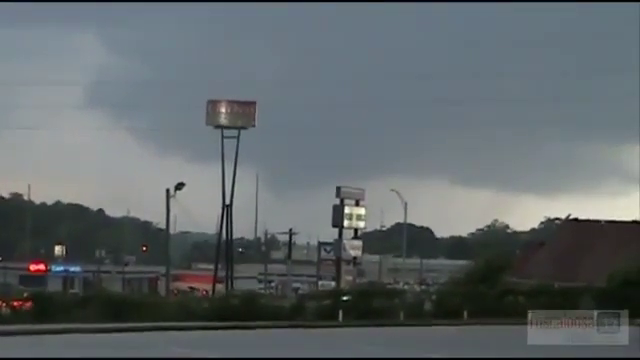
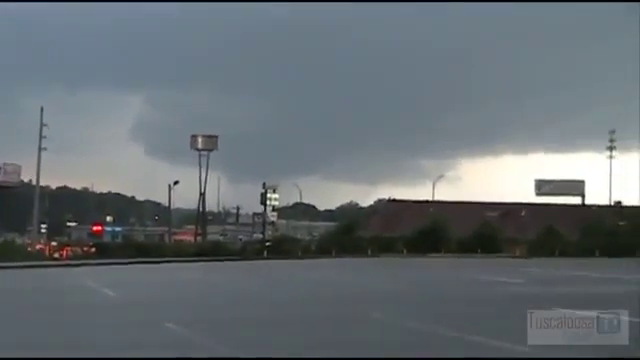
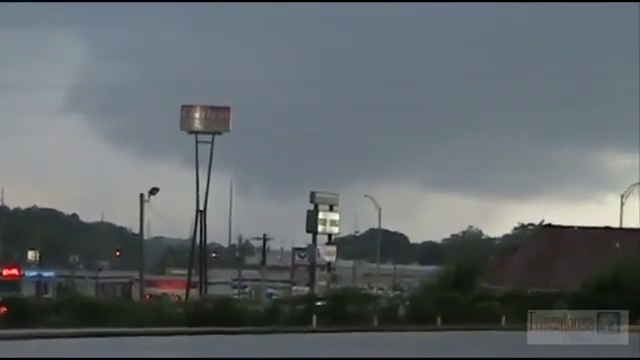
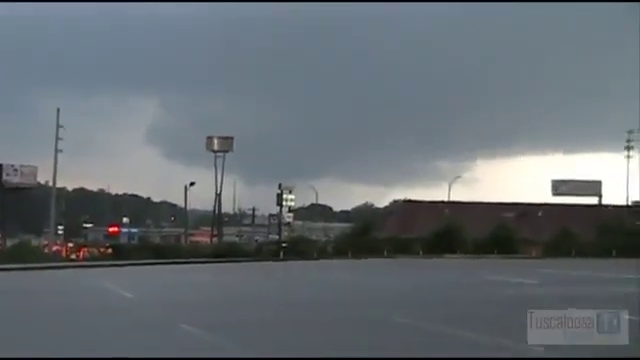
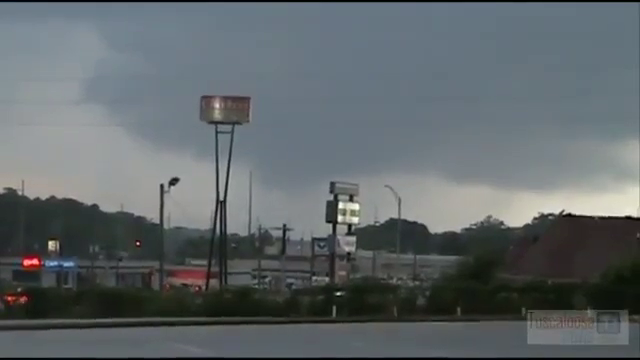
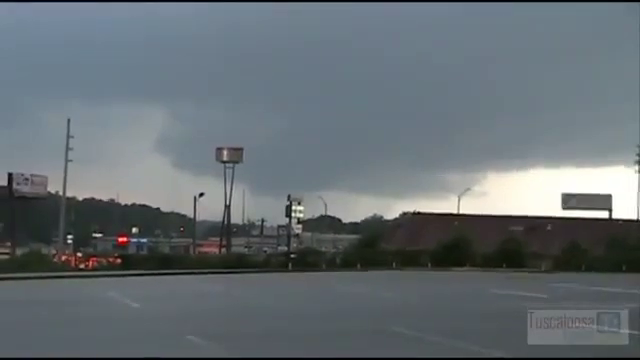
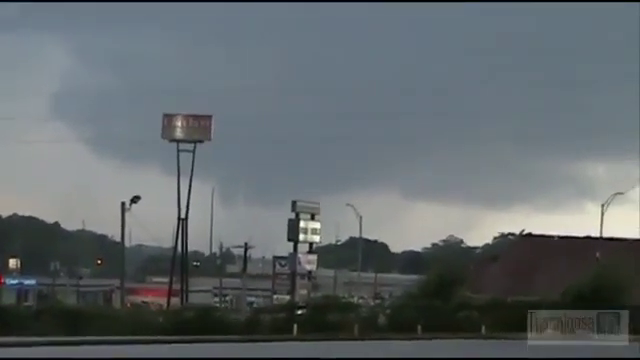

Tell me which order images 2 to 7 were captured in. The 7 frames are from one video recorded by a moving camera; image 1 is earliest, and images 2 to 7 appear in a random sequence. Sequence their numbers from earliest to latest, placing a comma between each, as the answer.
5, 3, 7, 6, 4, 2
